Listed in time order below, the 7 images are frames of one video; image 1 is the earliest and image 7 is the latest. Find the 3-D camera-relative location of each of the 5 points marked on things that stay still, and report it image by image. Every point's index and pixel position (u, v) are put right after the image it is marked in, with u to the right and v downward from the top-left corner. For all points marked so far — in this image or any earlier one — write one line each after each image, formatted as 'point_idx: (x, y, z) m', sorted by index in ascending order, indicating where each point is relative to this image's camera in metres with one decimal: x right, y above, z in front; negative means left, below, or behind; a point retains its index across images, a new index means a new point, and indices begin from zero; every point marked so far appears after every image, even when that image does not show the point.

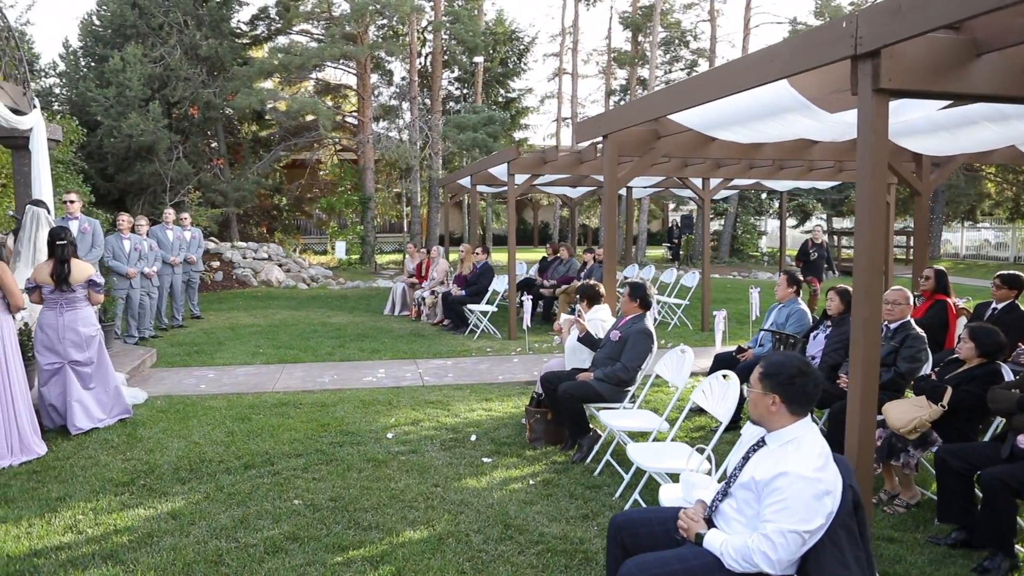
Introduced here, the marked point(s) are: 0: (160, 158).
0: (-8.9, +3.3, +18.7) m
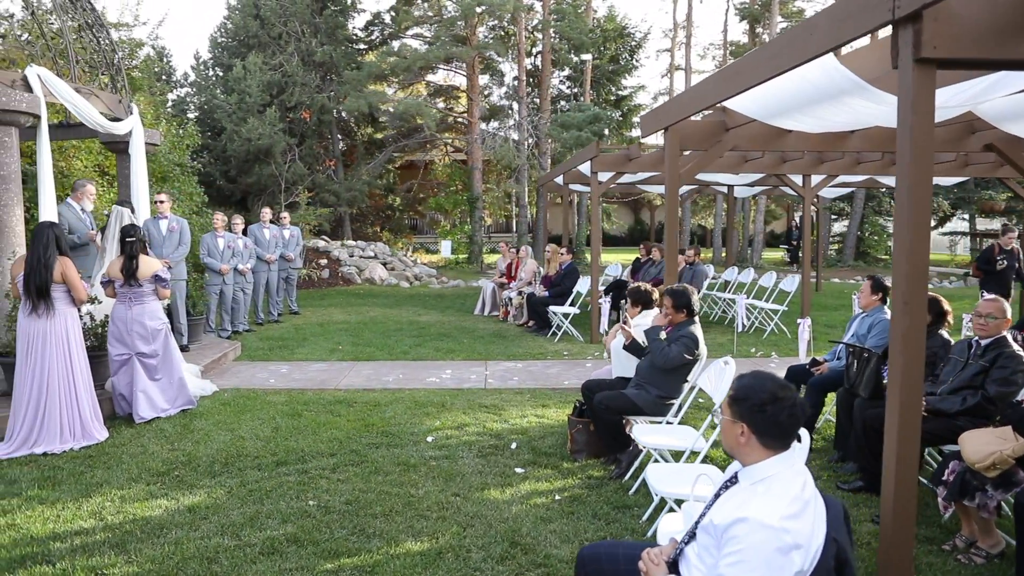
0: (-6.2, +3.4, +19.7) m
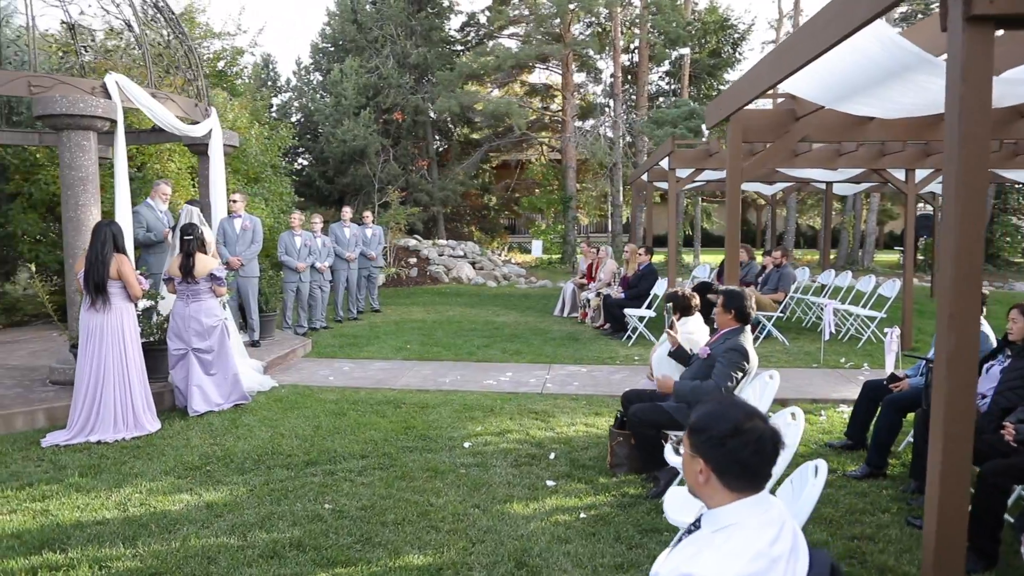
0: (-3.8, +3.4, +20.2) m
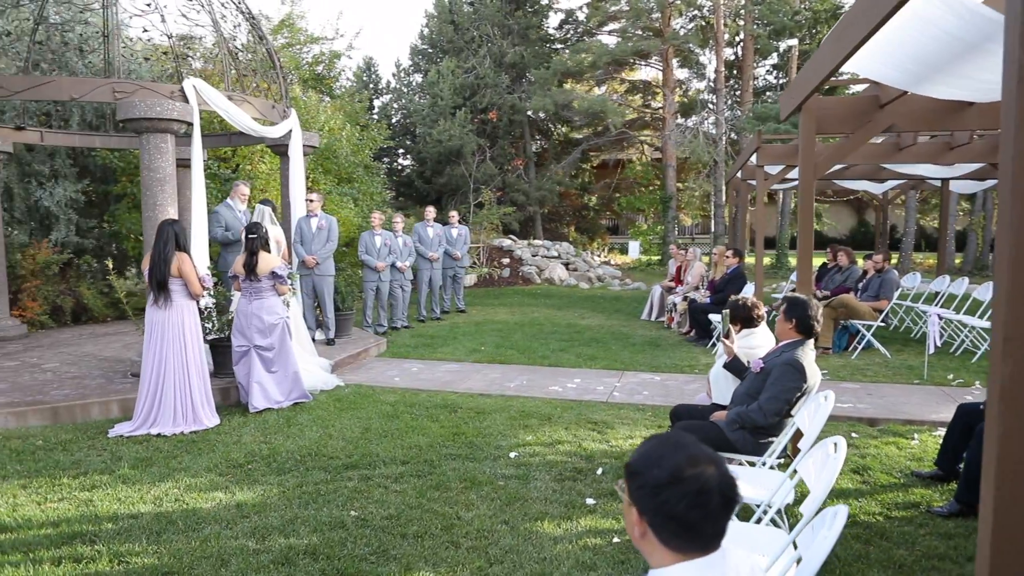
0: (-1.2, +3.4, +20.3) m
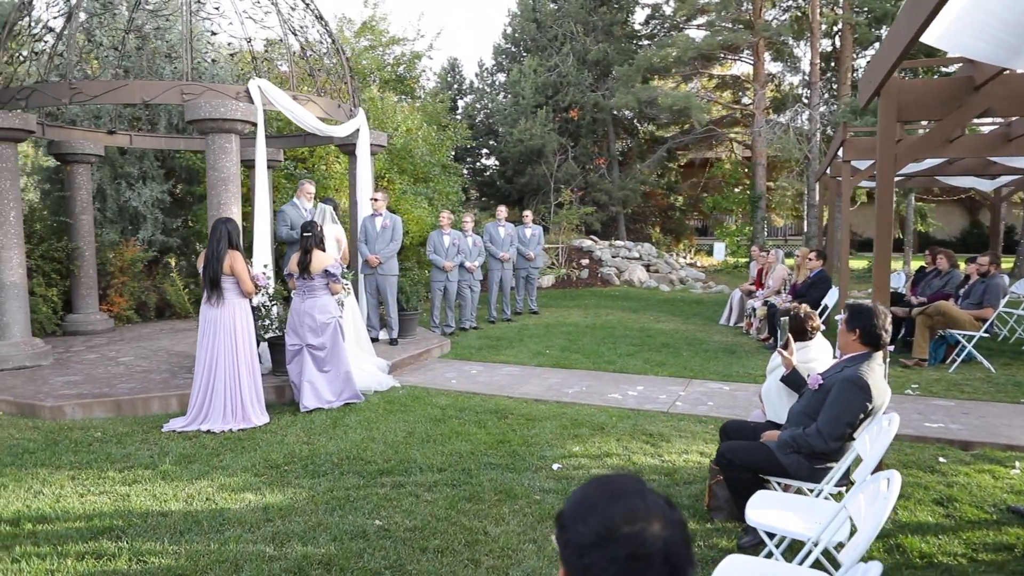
0: (+1.0, +3.4, +20.0) m
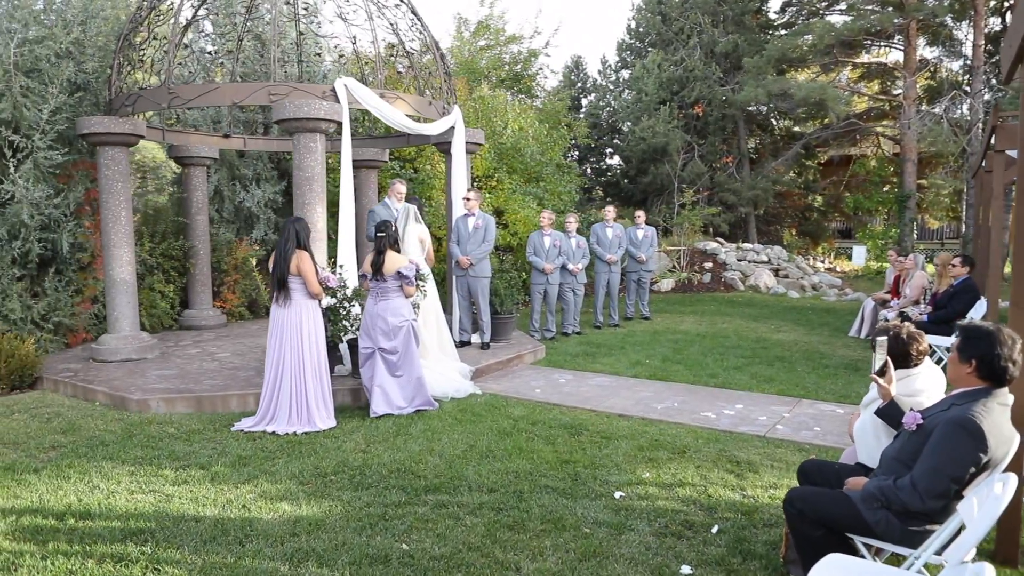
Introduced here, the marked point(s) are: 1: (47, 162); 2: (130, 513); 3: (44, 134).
0: (+4.2, +3.3, +19.1) m
1: (-4.8, +1.3, +7.6) m
2: (-2.2, -1.3, +4.3) m
3: (-4.8, +1.6, +7.7) m
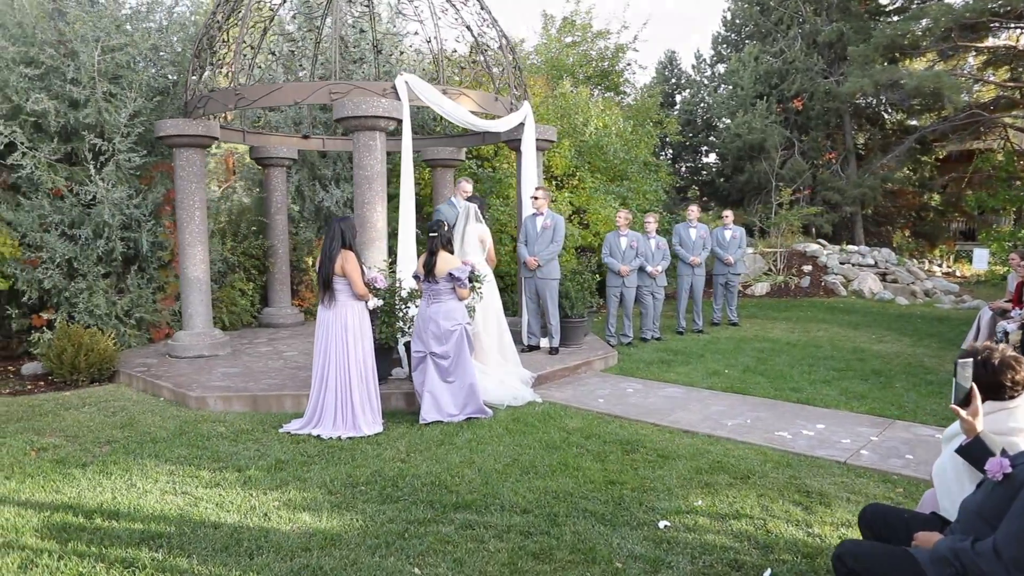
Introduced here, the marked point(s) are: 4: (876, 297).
0: (+6.4, +3.2, +18.0) m
1: (-4.1, +1.3, +7.9) m
2: (-2.0, -1.3, +4.2) m
3: (-4.1, +1.6, +8.0) m
4: (+7.1, -0.2, +14.4) m
